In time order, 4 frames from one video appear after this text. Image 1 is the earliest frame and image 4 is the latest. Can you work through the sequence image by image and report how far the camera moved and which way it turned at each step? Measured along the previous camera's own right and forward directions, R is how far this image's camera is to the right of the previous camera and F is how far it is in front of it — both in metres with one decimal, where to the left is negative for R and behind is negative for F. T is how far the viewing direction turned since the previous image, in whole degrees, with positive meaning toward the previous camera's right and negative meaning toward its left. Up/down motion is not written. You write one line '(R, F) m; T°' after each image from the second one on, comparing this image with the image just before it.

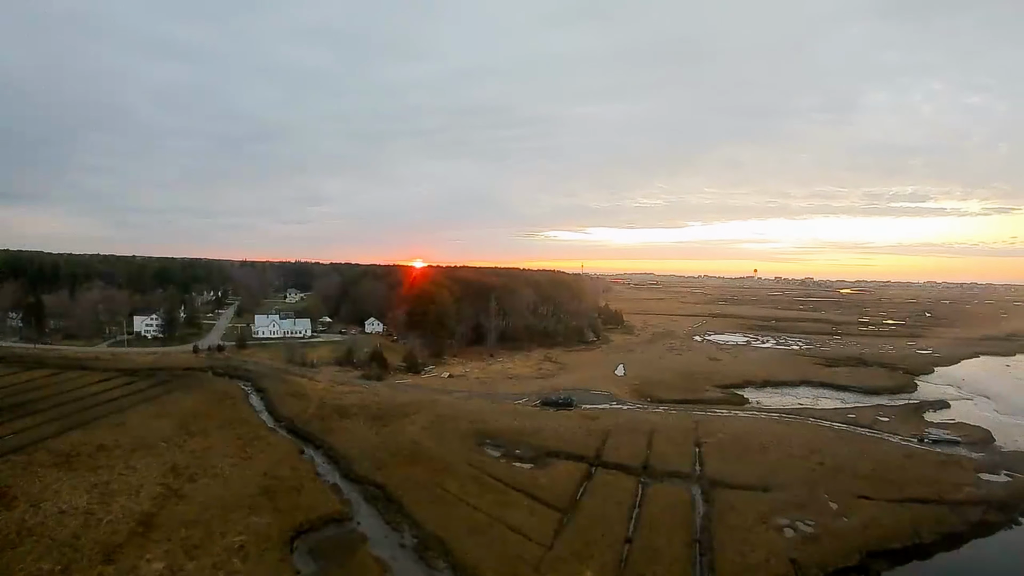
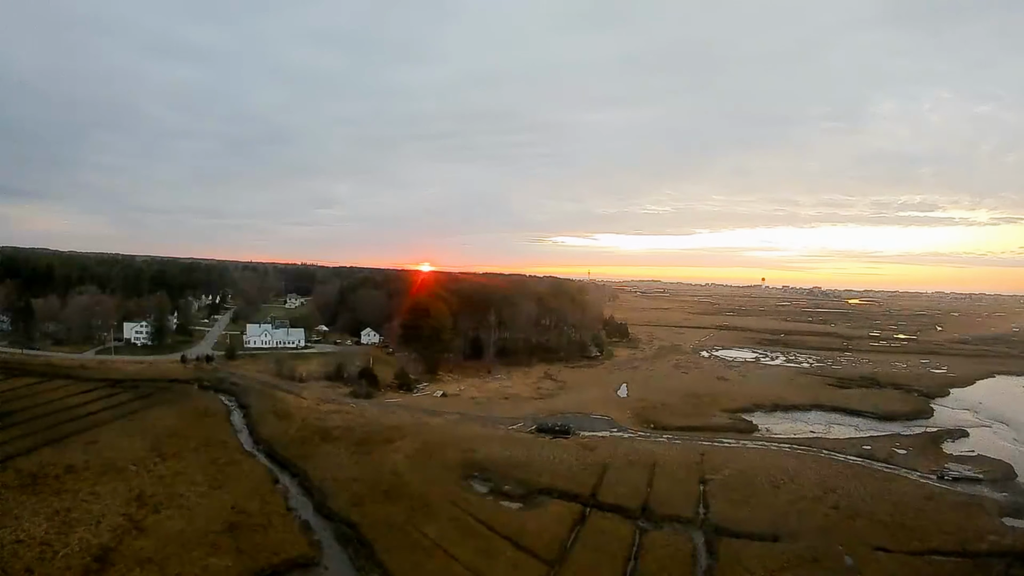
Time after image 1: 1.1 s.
(+0.7, +1.9) m; -1°
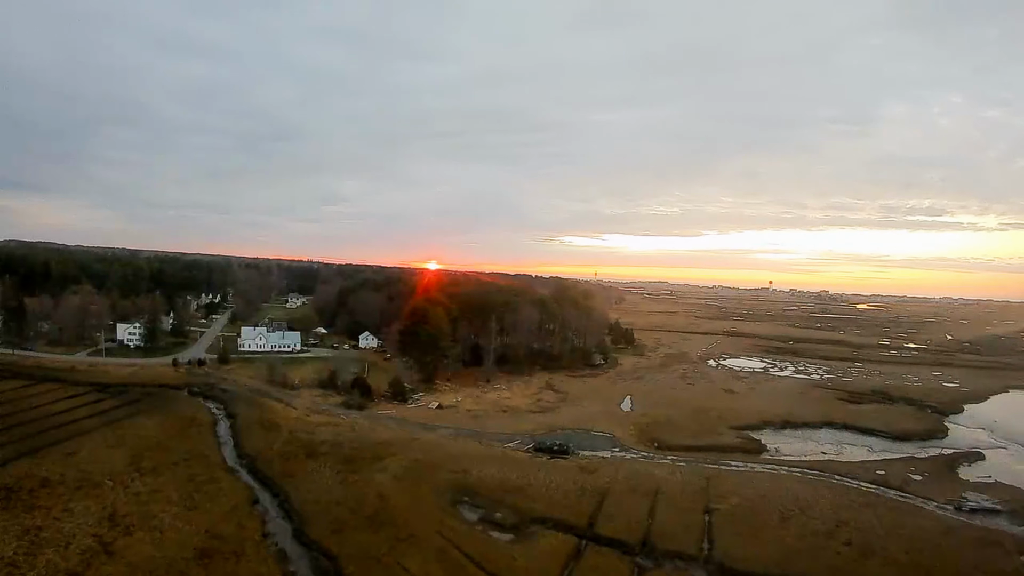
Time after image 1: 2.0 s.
(+0.5, +1.5) m; -1°
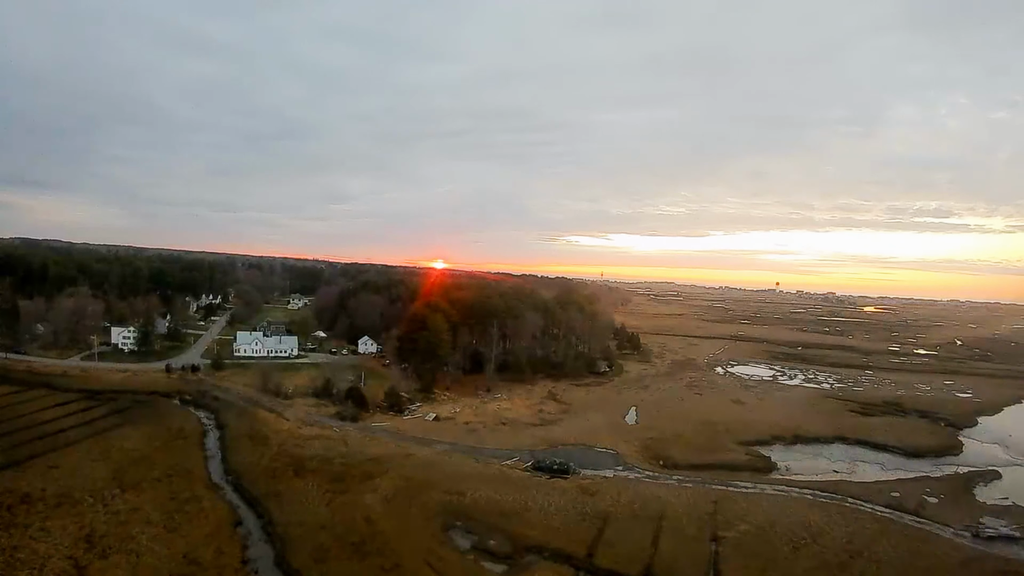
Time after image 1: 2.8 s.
(+0.4, +1.3) m; -1°
